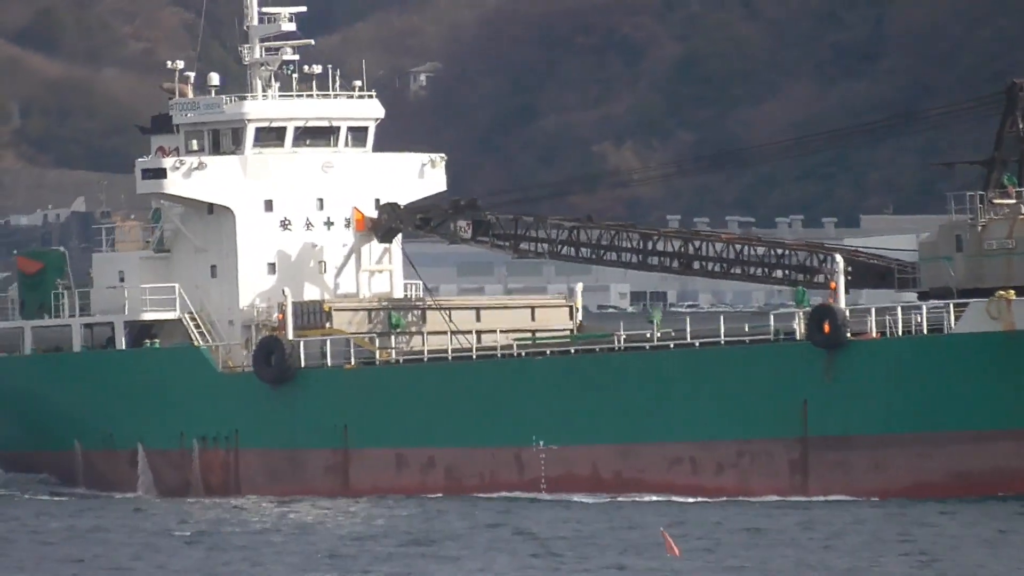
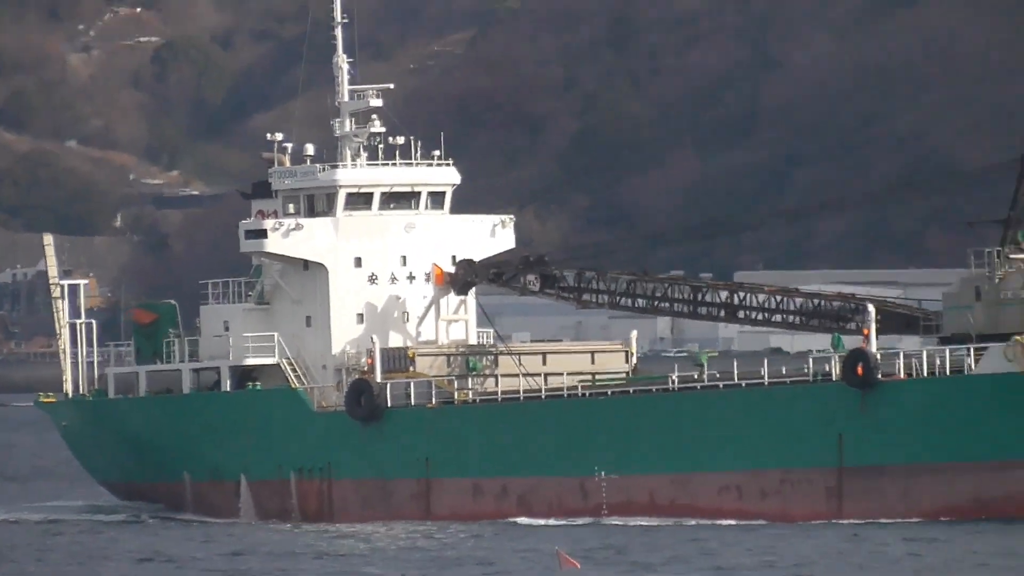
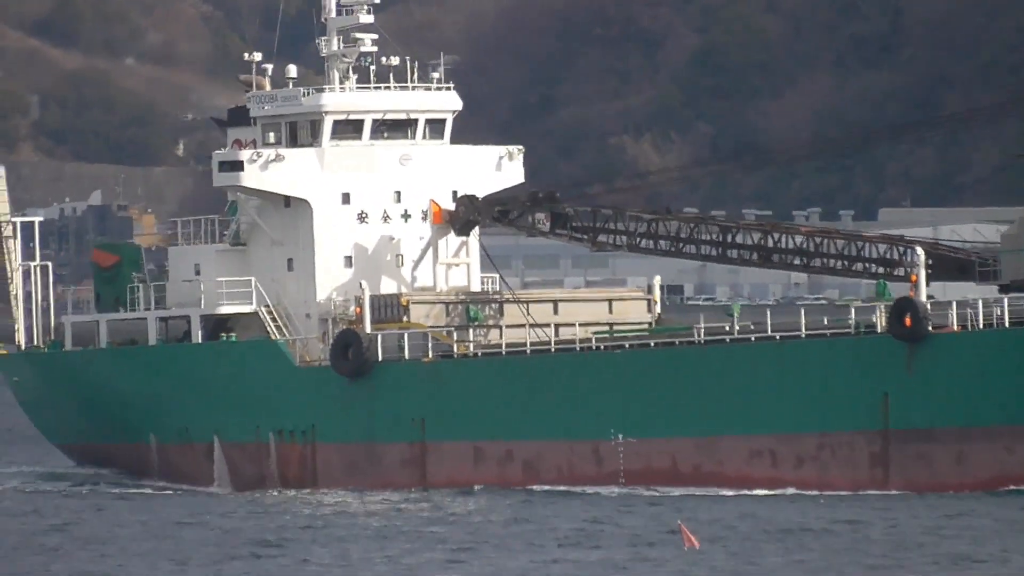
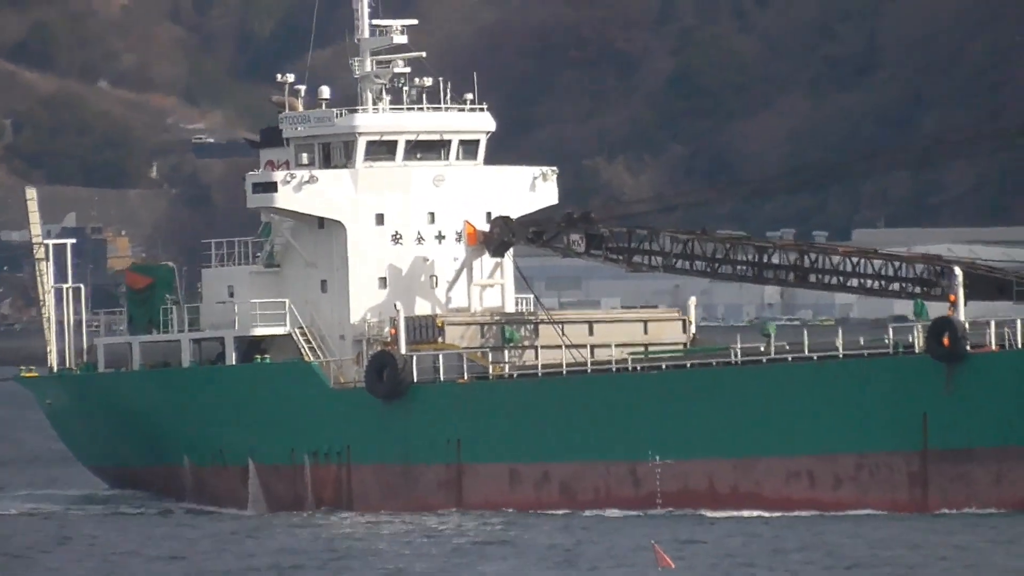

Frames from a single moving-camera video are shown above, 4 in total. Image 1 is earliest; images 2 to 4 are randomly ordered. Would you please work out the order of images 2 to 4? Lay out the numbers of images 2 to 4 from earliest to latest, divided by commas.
3, 4, 2
